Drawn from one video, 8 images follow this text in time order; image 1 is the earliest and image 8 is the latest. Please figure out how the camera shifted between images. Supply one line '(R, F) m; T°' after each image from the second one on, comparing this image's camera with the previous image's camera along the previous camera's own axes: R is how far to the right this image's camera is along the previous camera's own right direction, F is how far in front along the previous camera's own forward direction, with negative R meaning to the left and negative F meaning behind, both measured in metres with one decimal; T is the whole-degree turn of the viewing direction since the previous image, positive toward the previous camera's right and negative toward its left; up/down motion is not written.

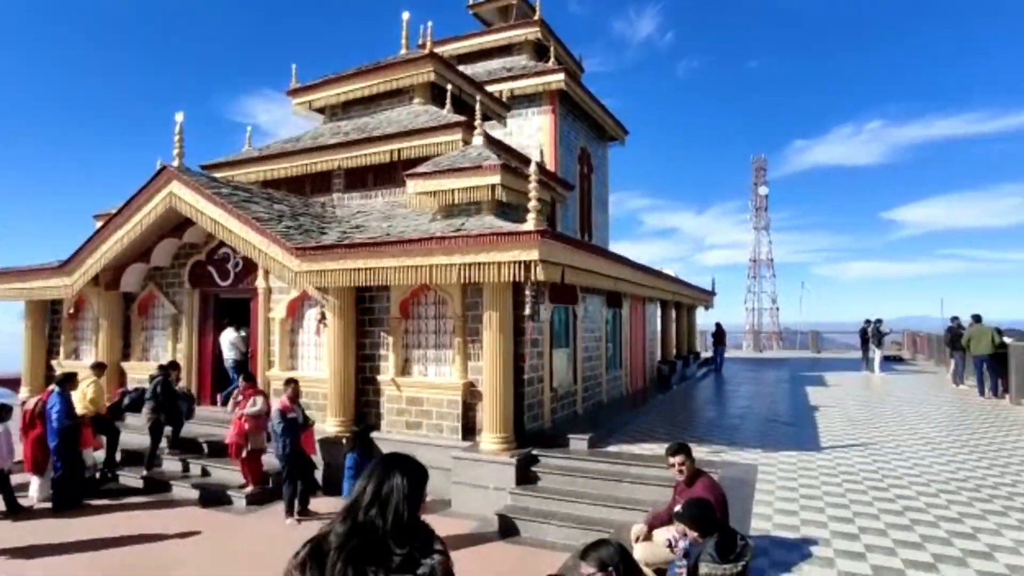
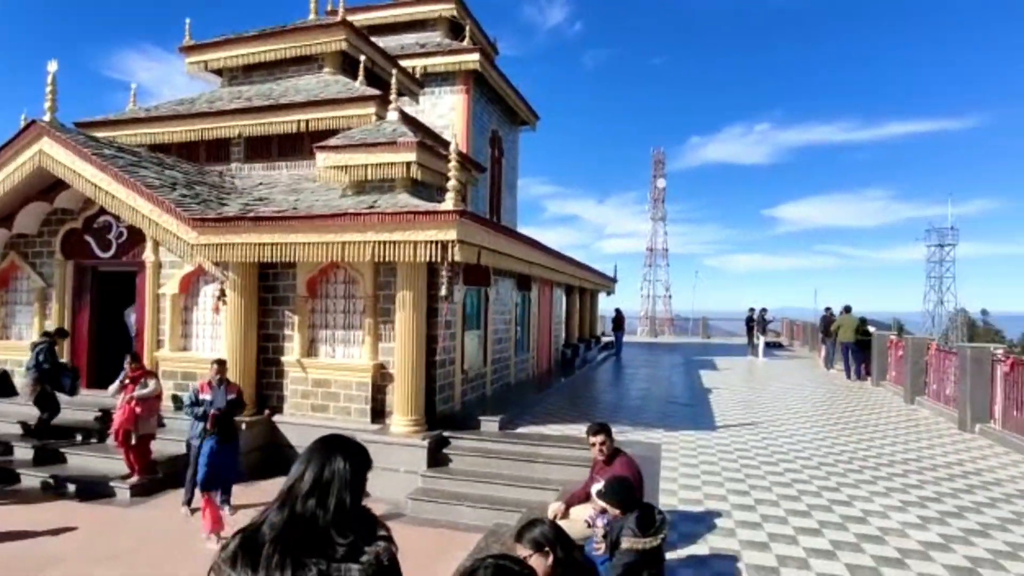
(-0.2, +0.1) m; +9°
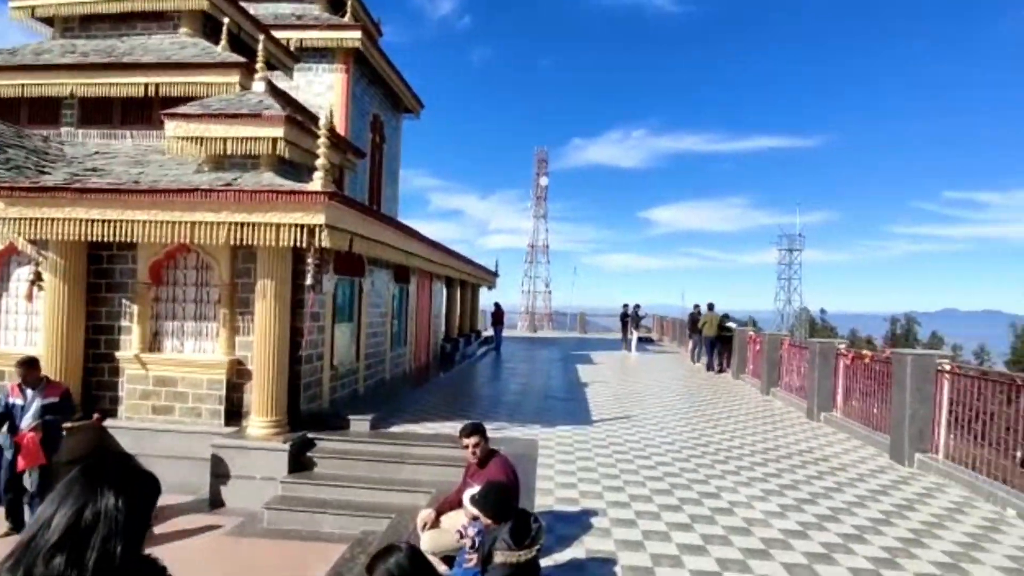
(+0.1, +0.4) m; +11°
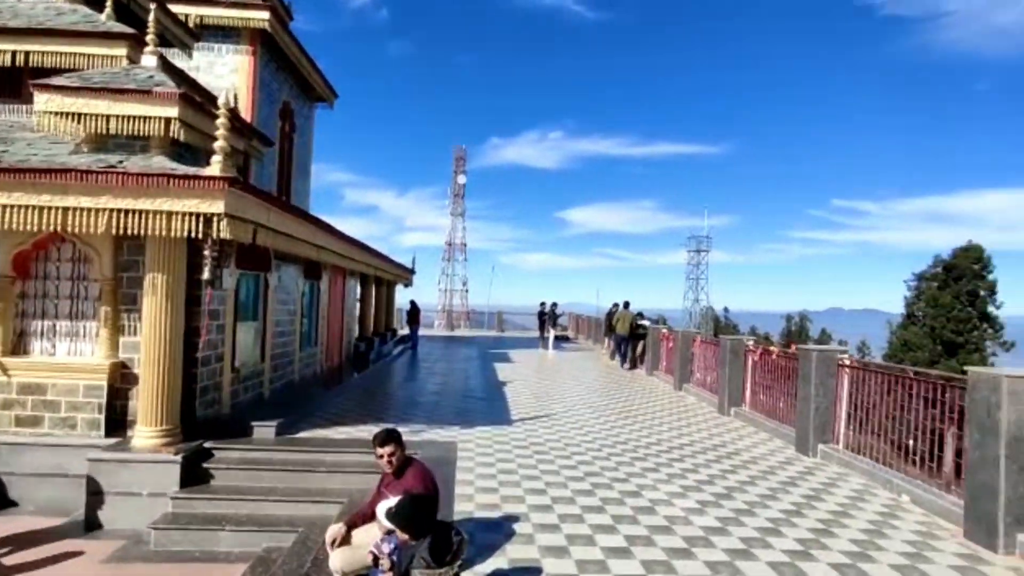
(0.0, +0.3) m; +8°
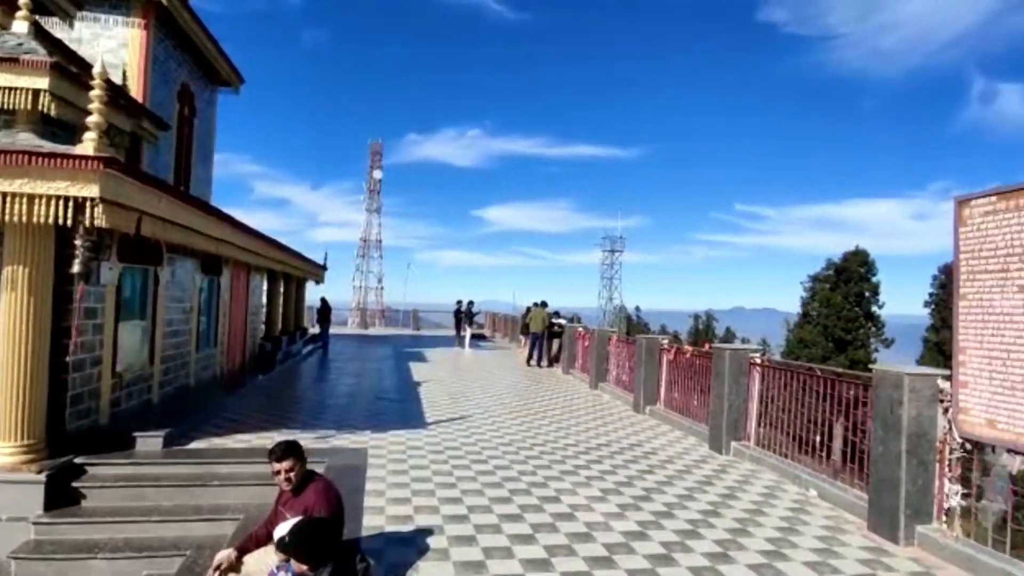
(0.0, +0.3) m; +8°
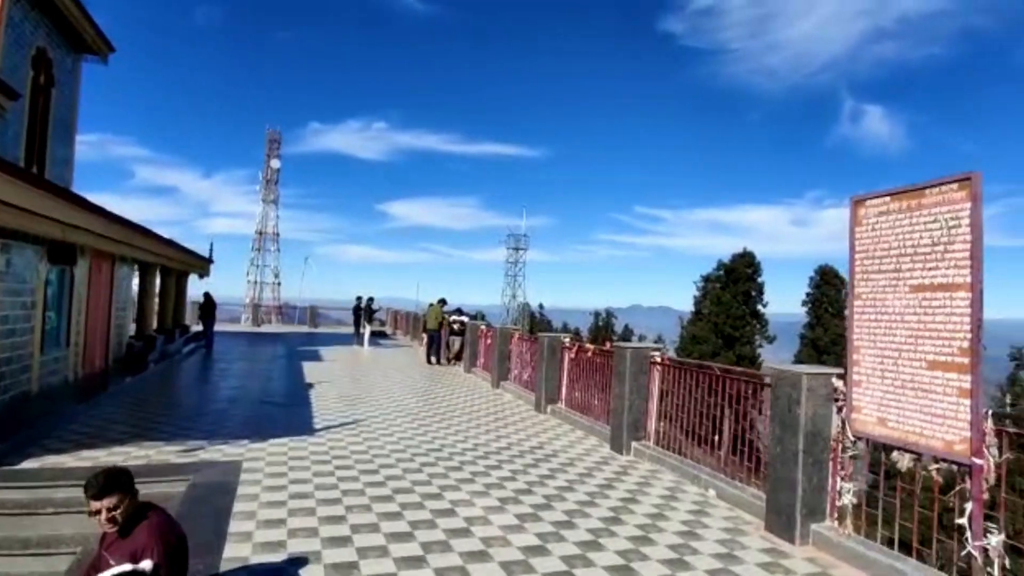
(+0.1, +0.5) m; +9°
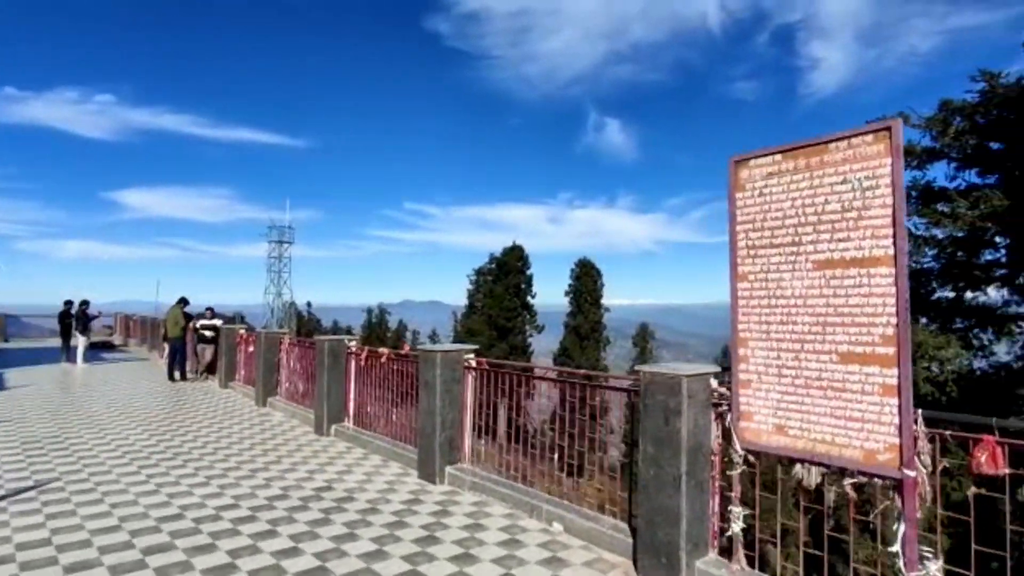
(-0.1, +1.8) m; +21°
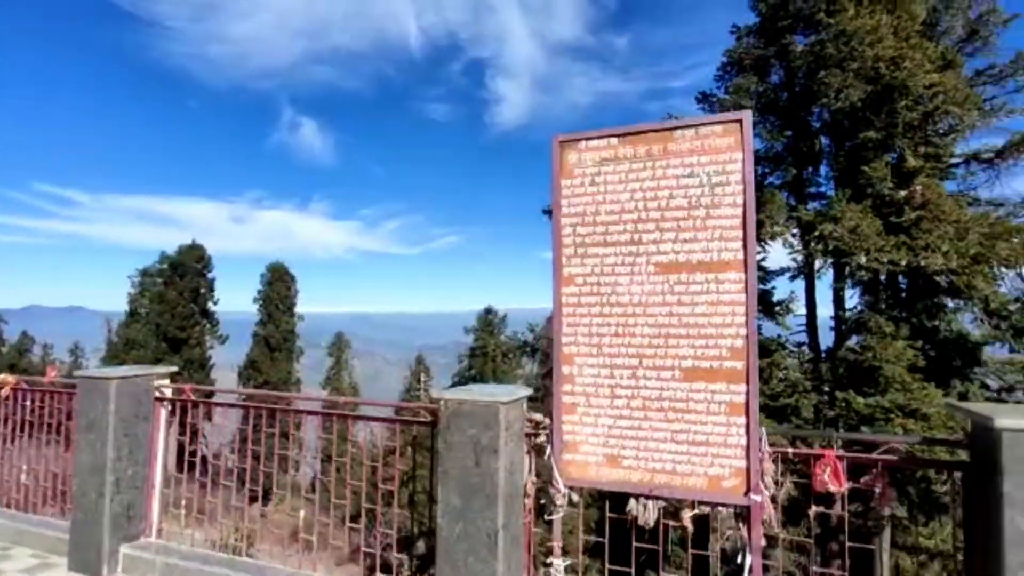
(-0.4, +1.3) m; +28°
